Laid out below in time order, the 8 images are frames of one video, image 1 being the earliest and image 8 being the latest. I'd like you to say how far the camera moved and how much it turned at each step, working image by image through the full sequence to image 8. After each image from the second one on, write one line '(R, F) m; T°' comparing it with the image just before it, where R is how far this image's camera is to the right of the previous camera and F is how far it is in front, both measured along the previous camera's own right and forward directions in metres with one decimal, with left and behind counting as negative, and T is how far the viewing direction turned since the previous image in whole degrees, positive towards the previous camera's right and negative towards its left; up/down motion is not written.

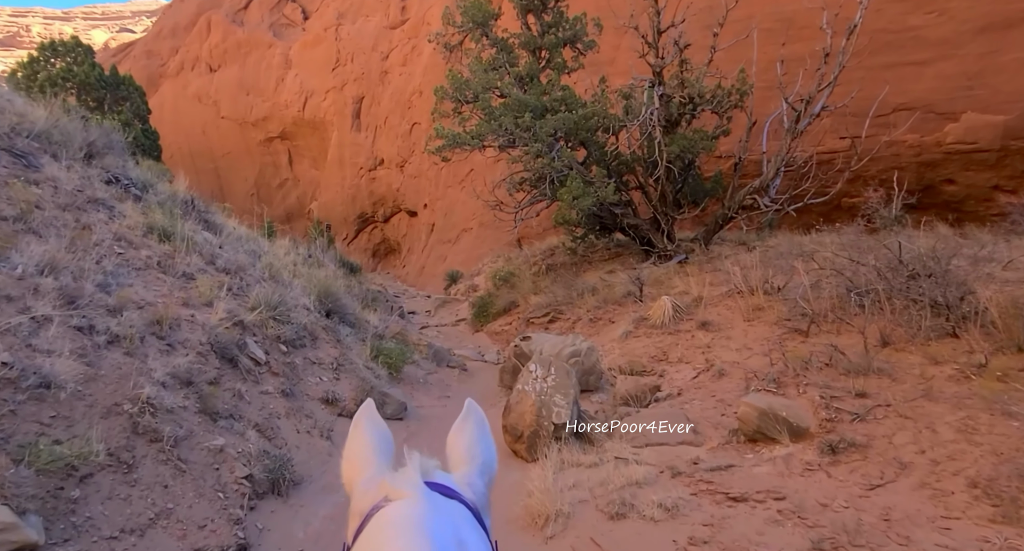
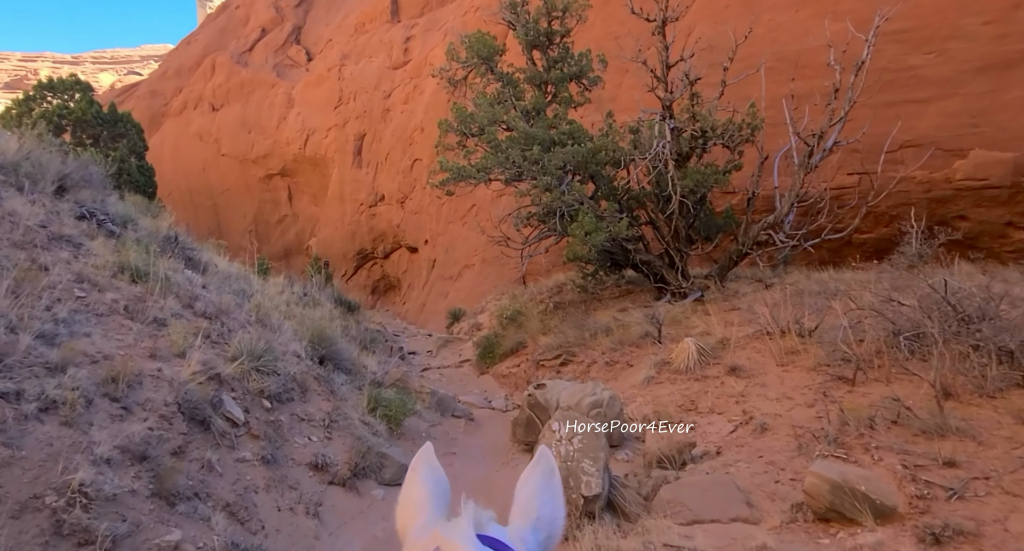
(-0.1, +0.6) m; 0°
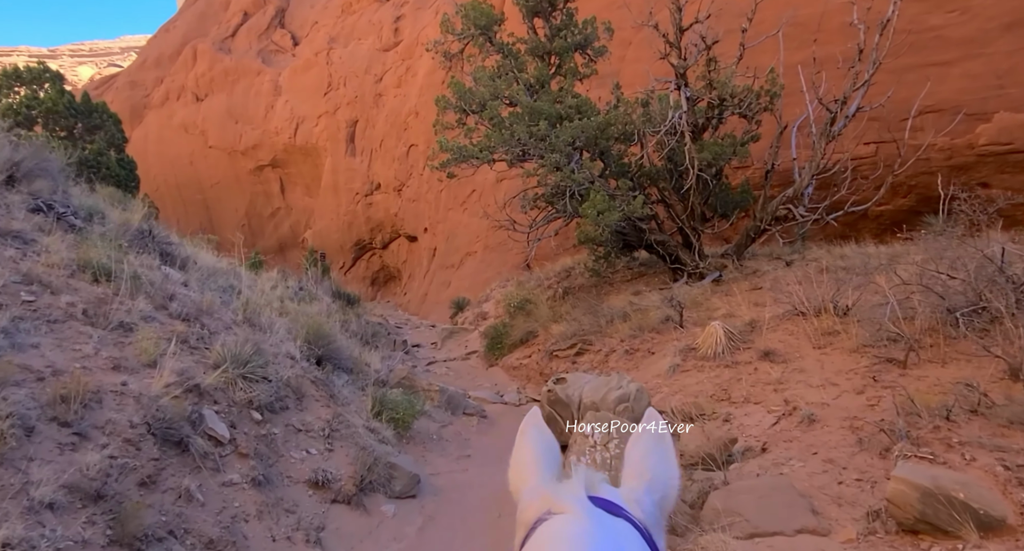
(-0.1, +0.5) m; 0°
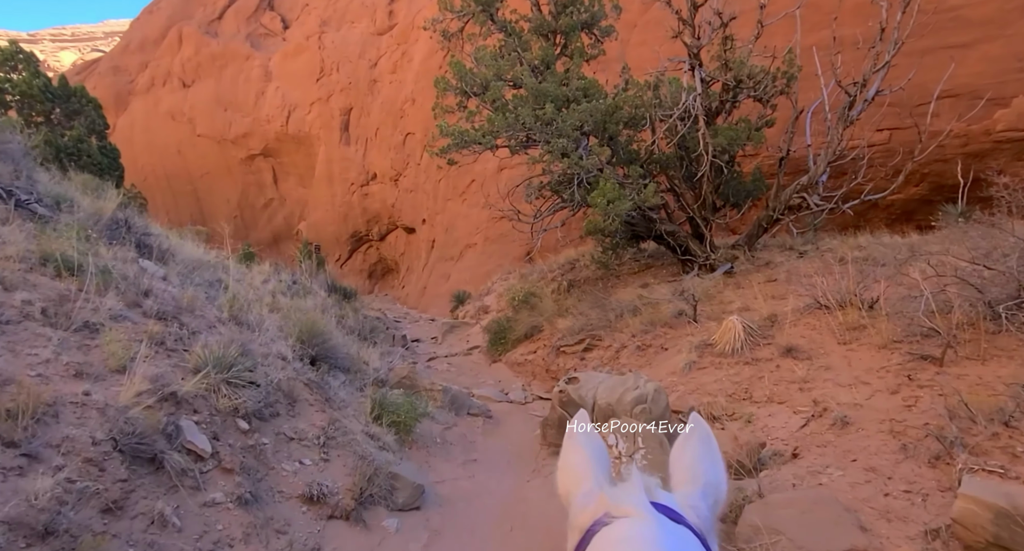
(-0.1, +0.3) m; 0°
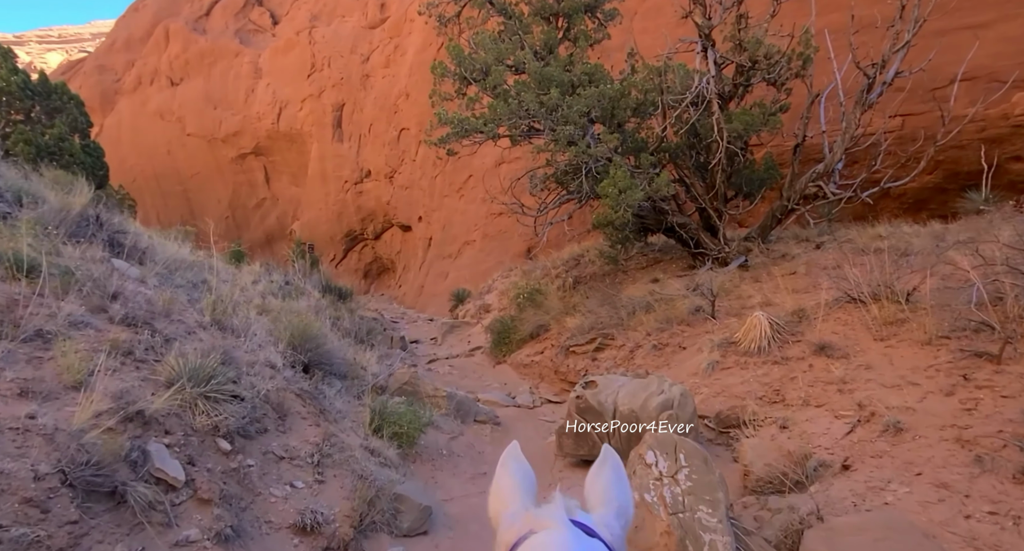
(-0.1, +0.4) m; 0°
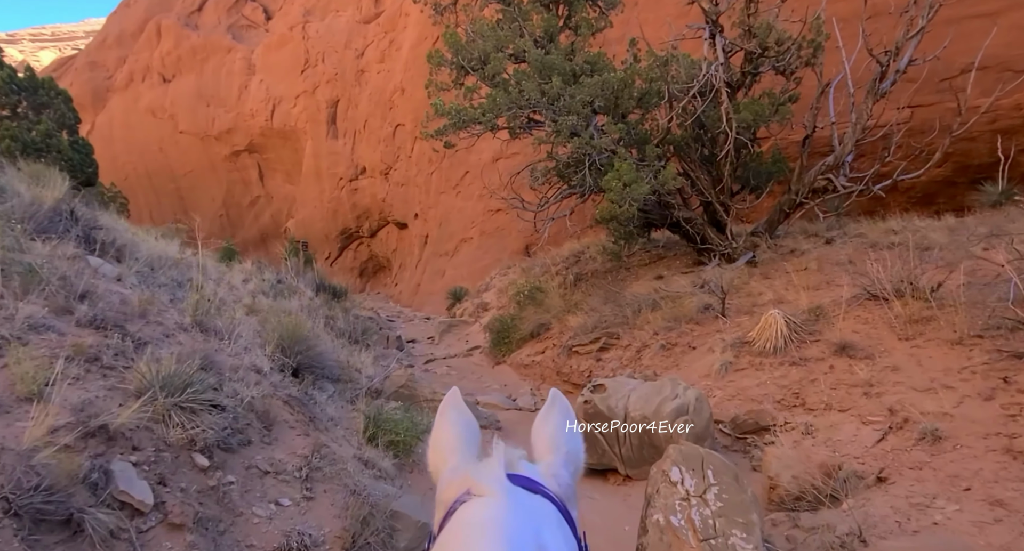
(0.0, +0.3) m; 0°
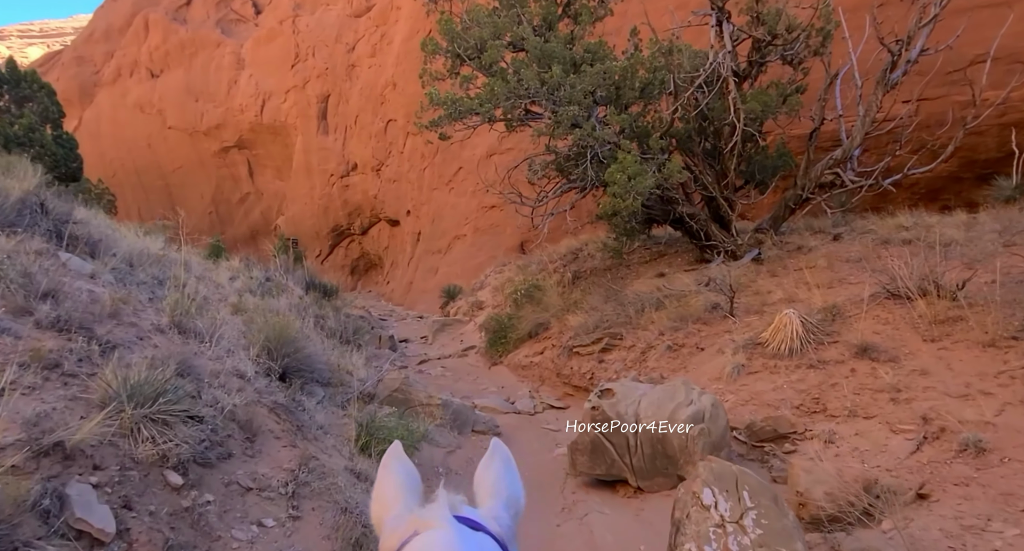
(-0.1, +0.3) m; +1°
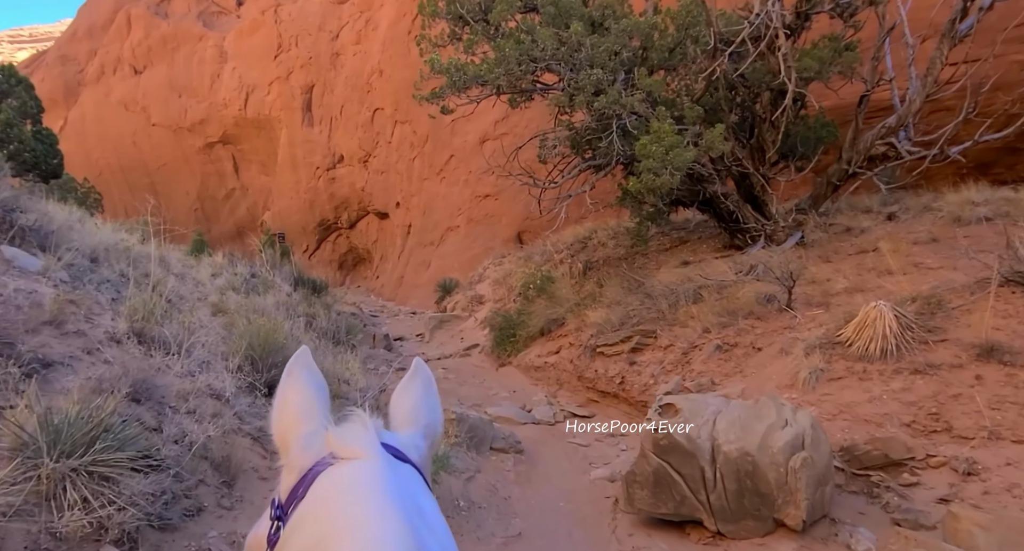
(-0.2, +0.7) m; +1°
